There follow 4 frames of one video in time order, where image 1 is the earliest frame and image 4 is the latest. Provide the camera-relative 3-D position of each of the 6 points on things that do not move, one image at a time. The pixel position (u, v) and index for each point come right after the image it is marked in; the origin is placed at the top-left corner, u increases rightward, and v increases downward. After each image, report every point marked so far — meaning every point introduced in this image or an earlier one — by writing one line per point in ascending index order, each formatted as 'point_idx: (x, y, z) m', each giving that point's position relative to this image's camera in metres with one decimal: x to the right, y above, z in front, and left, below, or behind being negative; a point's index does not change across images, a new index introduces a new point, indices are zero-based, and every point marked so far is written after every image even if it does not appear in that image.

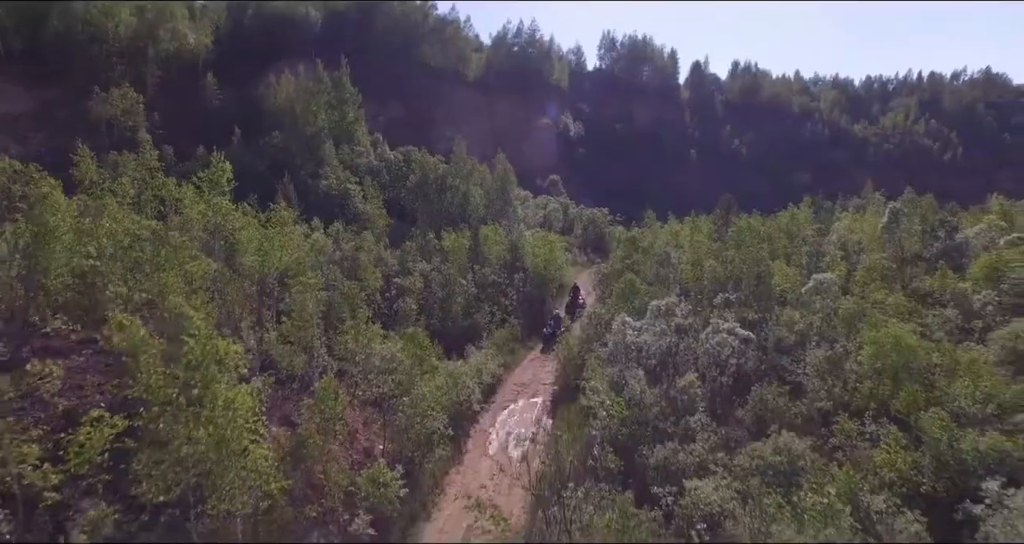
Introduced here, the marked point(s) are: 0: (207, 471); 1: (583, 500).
0: (-6.1, -3.9, +11.6) m
1: (+1.9, -5.9, +17.3) m
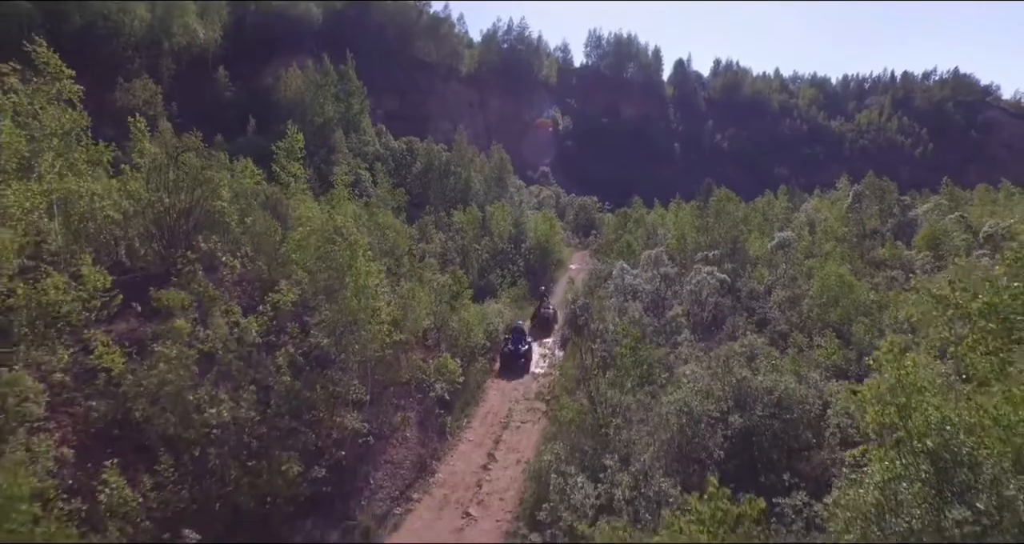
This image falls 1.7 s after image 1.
0: (-4.6, -1.6, +17.2) m
1: (+3.1, -3.5, +23.2) m
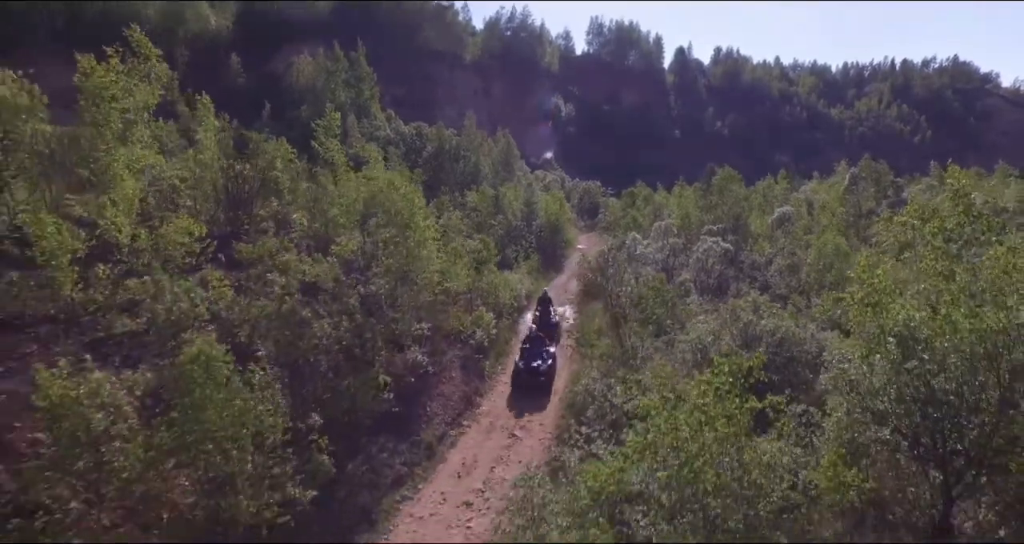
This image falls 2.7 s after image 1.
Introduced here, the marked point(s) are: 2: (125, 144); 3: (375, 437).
0: (-3.4, -0.1, +19.8) m
1: (+4.4, -1.9, +25.8) m
2: (-12.6, +4.1, +19.6) m
3: (-3.9, -4.8, +17.4) m
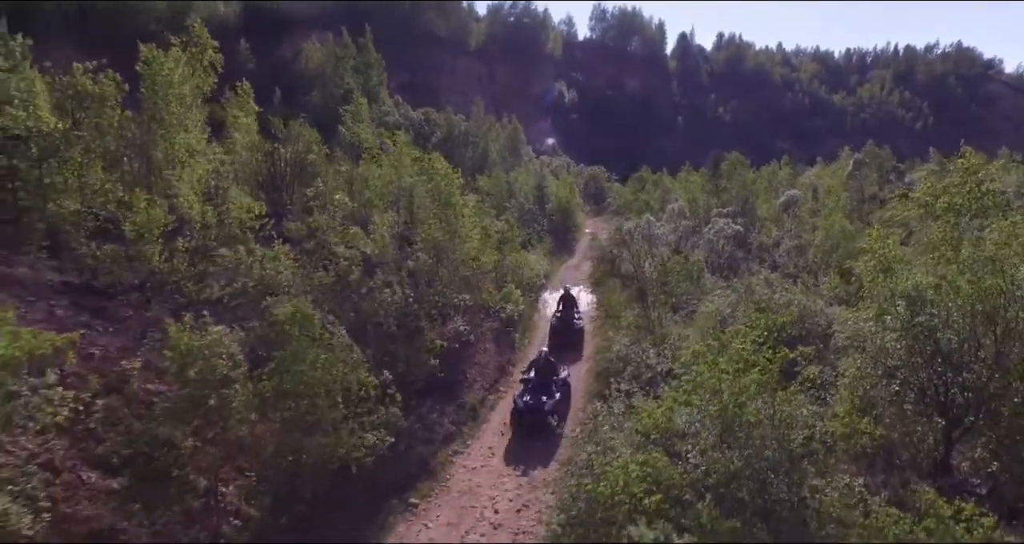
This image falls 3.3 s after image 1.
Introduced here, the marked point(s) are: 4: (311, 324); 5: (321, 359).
0: (-2.2, +0.7, +21.4) m
1: (+5.5, -1.0, +27.4) m
2: (-11.4, +5.0, +21.0) m
3: (-2.7, -4.0, +19.0) m
4: (-4.2, -1.1, +12.7) m
5: (-4.1, -1.8, +12.7) m
